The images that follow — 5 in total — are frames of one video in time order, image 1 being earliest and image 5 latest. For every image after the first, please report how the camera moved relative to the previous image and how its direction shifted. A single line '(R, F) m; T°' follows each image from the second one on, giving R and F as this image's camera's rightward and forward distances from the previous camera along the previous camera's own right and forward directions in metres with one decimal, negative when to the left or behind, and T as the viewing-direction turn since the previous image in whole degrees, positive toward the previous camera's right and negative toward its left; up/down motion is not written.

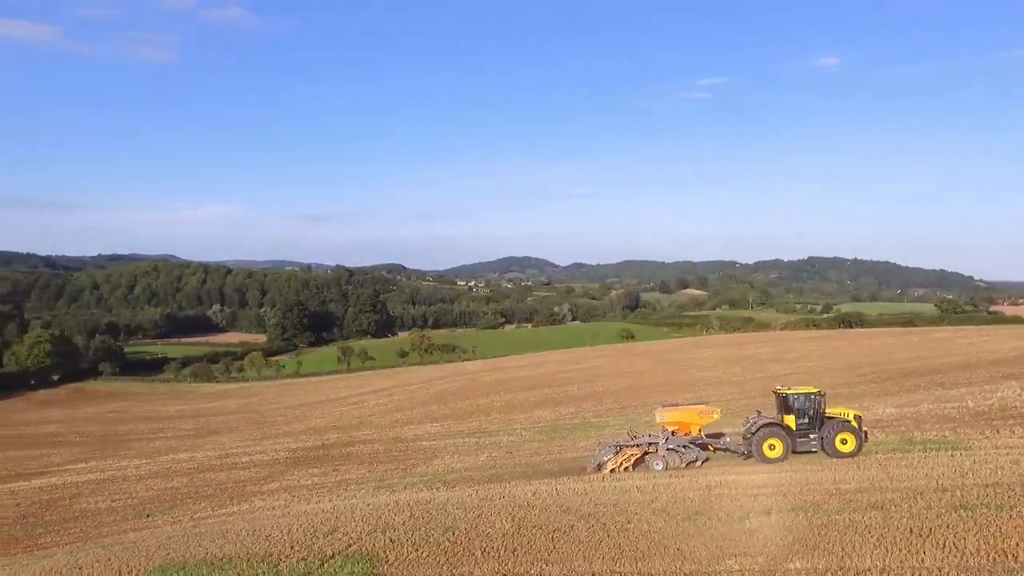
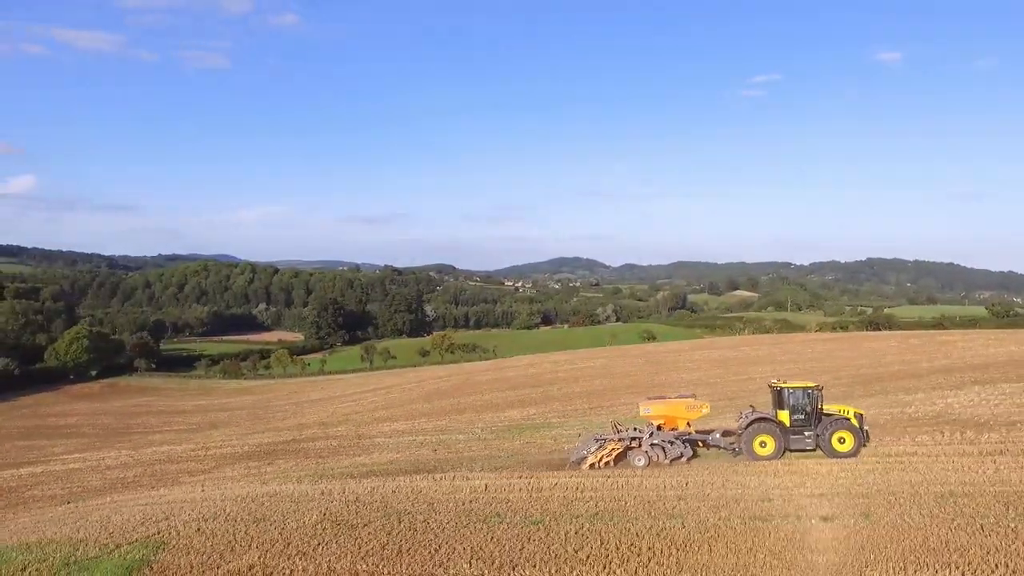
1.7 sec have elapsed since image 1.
(+2.9, +0.2) m; -4°
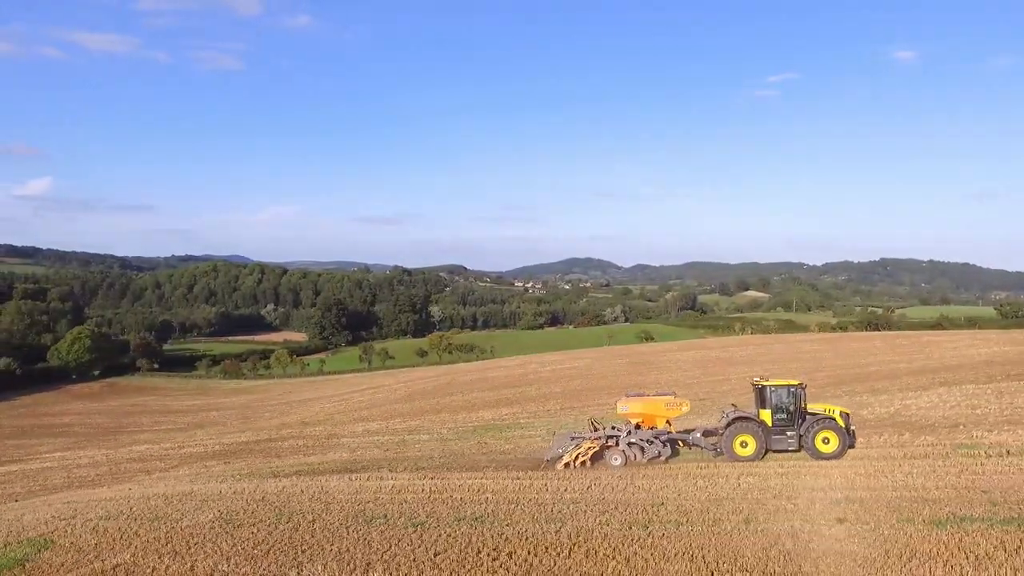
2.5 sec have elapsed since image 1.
(+1.4, +0.1) m; -1°
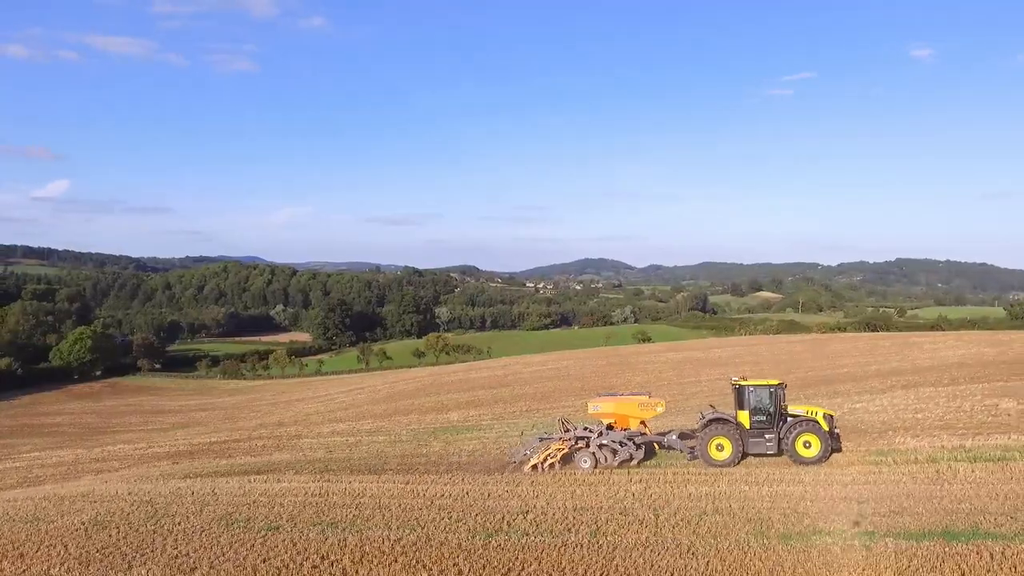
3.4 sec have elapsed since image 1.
(+1.6, +0.2) m; -1°
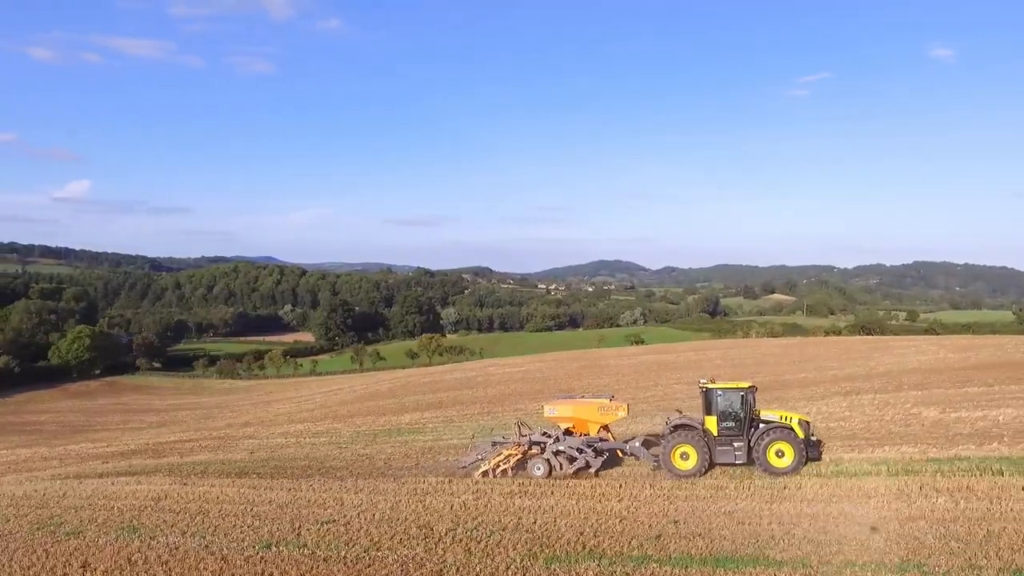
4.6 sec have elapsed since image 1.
(+2.0, +0.3) m; -1°
